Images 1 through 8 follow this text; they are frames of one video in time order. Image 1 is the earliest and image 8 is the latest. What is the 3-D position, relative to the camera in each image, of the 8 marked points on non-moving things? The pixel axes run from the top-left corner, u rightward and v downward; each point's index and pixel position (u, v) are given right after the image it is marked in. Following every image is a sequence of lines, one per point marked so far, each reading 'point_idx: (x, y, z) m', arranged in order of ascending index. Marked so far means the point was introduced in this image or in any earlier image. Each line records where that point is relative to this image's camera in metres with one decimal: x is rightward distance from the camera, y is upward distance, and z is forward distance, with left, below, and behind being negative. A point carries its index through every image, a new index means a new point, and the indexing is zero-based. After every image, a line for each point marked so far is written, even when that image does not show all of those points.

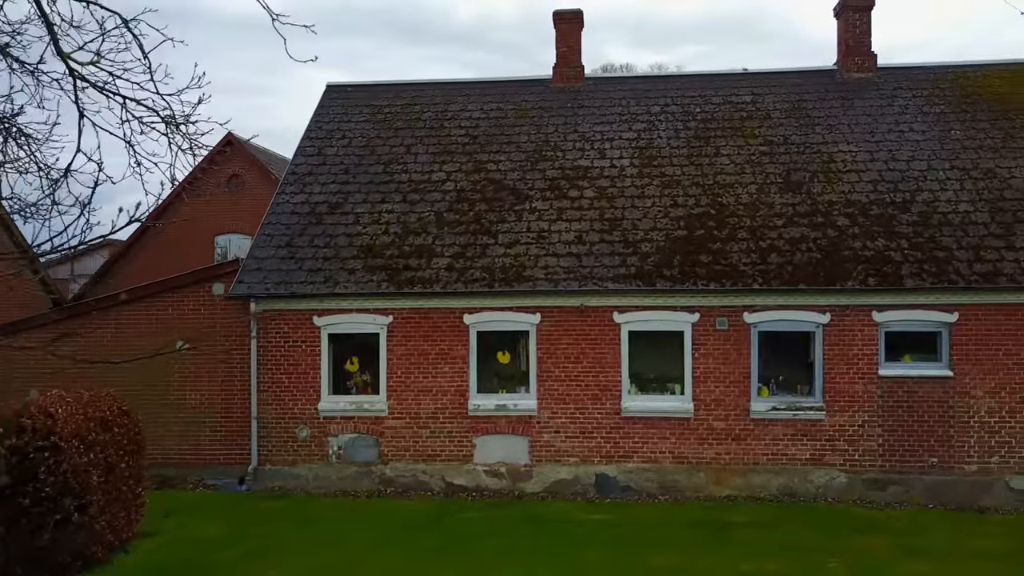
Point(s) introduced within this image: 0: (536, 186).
0: (+0.5, +1.9, +13.9) m
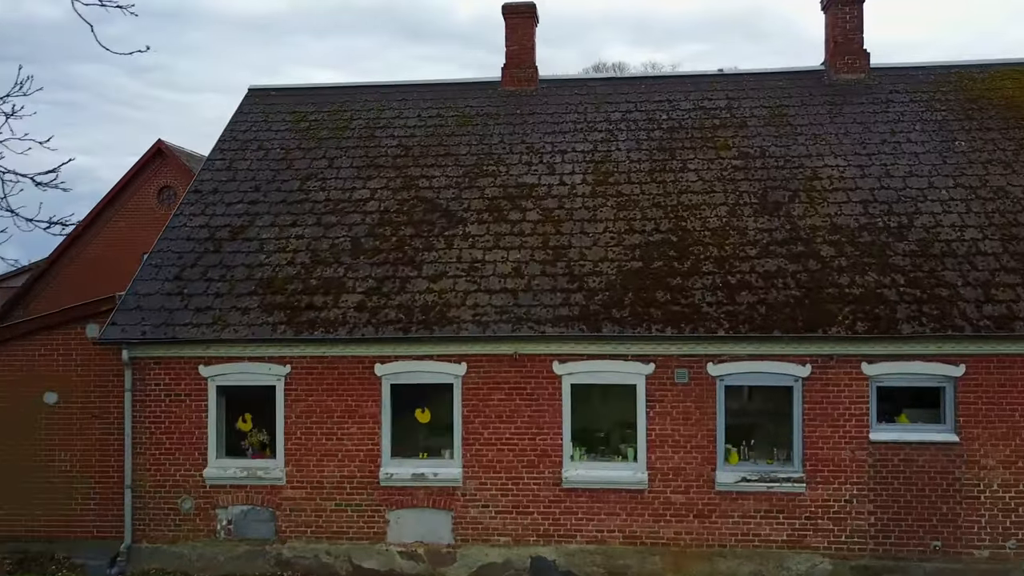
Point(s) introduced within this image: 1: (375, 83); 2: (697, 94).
0: (-0.6, +1.3, +12.0) m
1: (-2.8, +4.2, +15.1) m
2: (+3.5, +3.7, +13.9) m
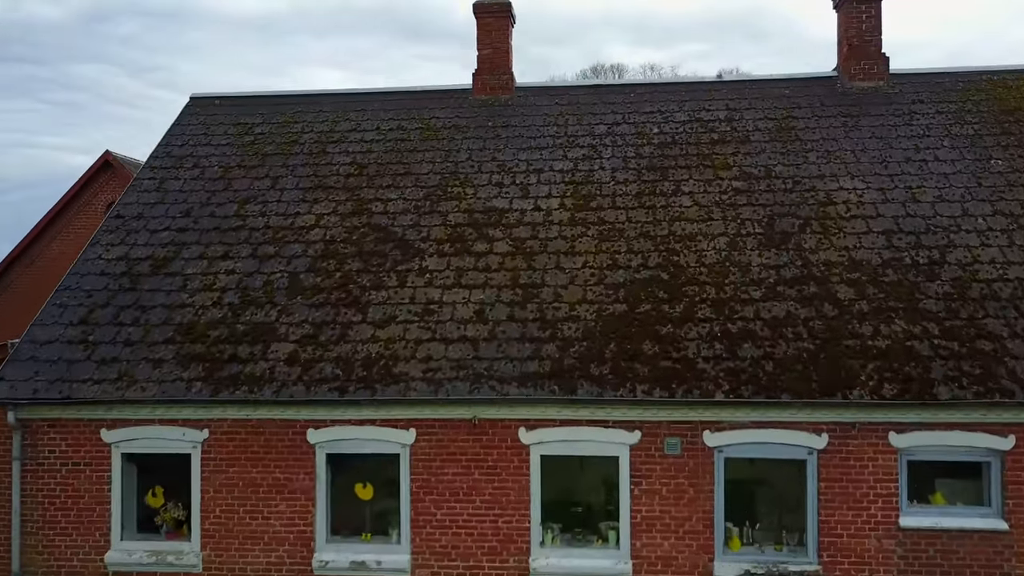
0: (-1.1, +0.7, +10.3) m
1: (-3.3, +3.6, +13.5) m
2: (+3.0, +3.1, +12.3) m
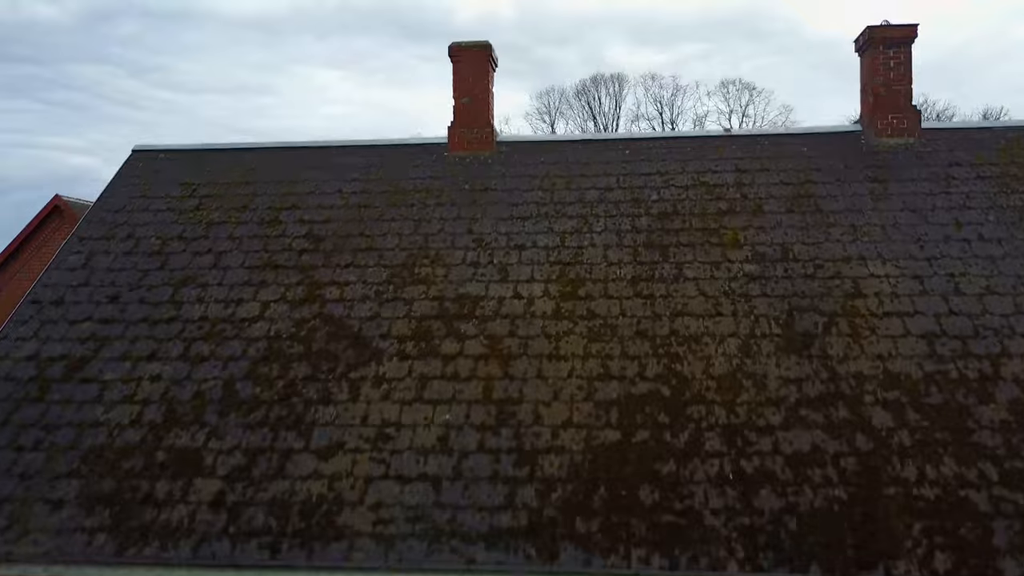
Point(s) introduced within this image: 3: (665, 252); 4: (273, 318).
0: (-1.4, -0.5, +8.9) m
1: (-3.6, +2.3, +12.0) m
2: (+2.7, +1.9, +10.8) m
3: (+2.0, +0.5, +9.4) m
4: (-3.0, -0.4, +9.2) m
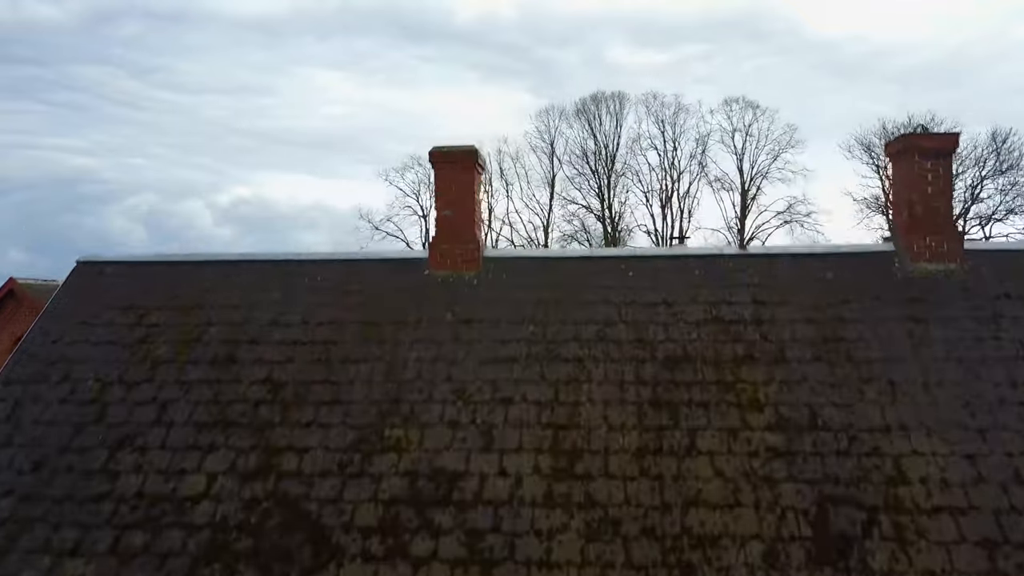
0: (-1.6, -2.4, +7.6) m
1: (-3.8, +0.5, +10.7) m
2: (+2.5, 0.0, +9.5) m
3: (+1.8, -1.4, +8.1) m
4: (-3.2, -2.3, +7.9) m
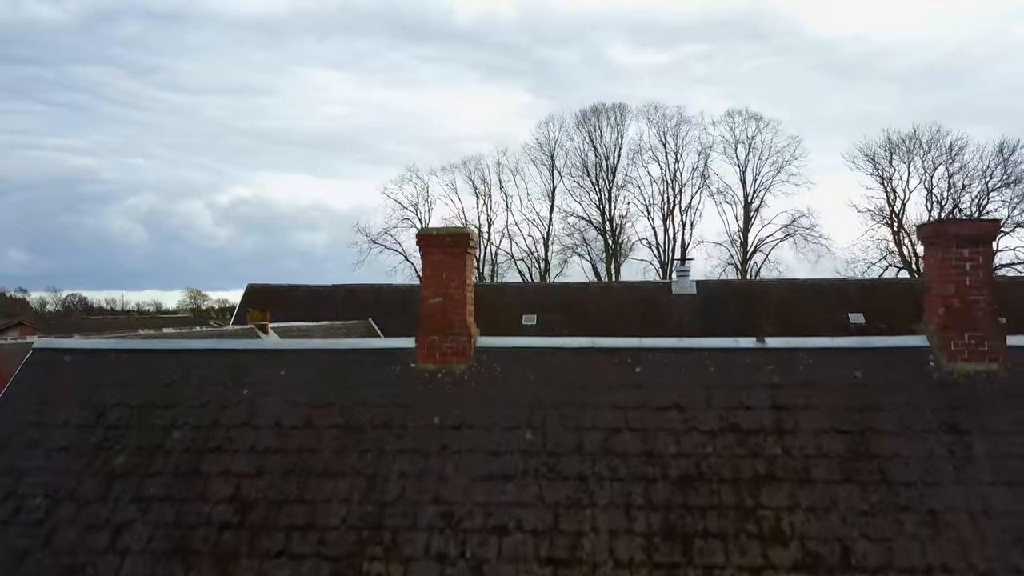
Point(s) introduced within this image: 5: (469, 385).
0: (-1.6, -3.6, +6.7) m
1: (-3.8, -0.7, +9.8) m
2: (+2.5, -1.2, +8.6) m
3: (+1.8, -2.6, +7.2) m
4: (-3.2, -3.5, +7.0) m
5: (-0.5, -1.2, +8.9) m
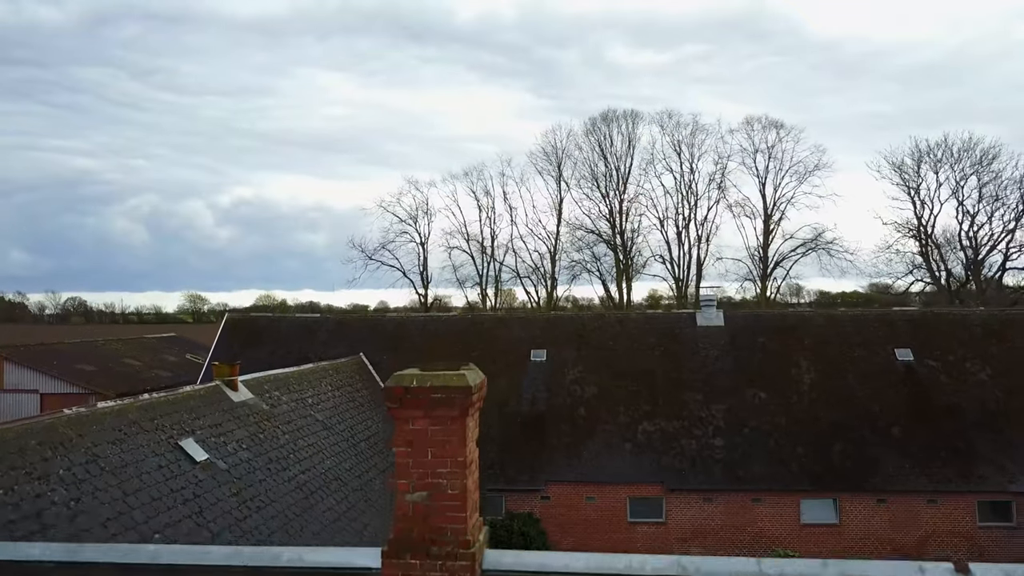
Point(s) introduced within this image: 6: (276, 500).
0: (-1.4, -5.0, +3.1) m
1: (-3.6, -2.2, +6.2) m
2: (+2.7, -2.6, +5.0) m
3: (+2.0, -4.0, +3.6) m
4: (-3.0, -4.9, +3.4) m
5: (-0.3, -2.6, +5.3) m
6: (-5.9, -5.3, +18.4) m
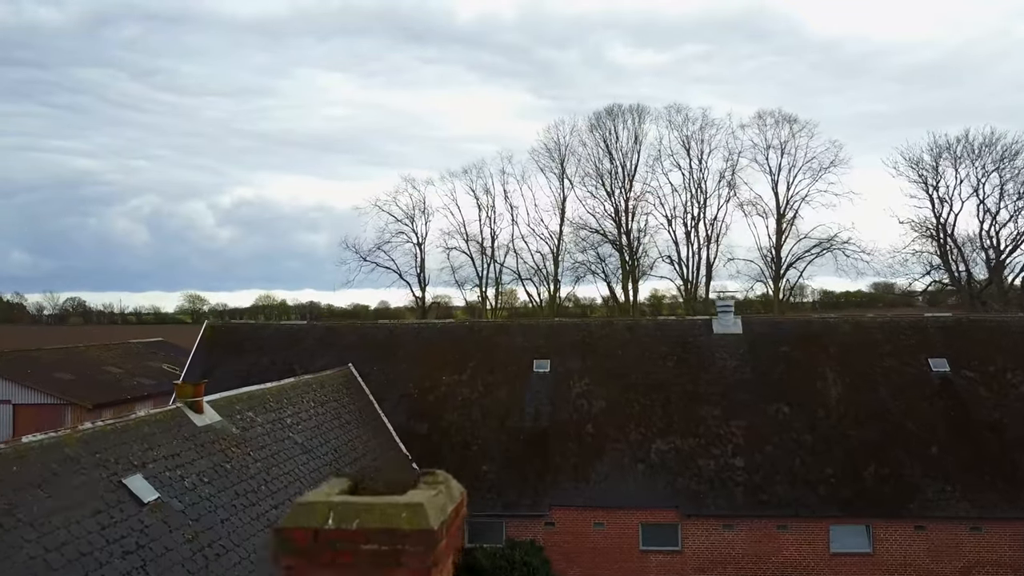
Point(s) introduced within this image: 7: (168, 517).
0: (-1.4, -5.3, +0.6) m
1: (-3.6, -2.4, +3.7) m
2: (+2.7, -2.9, +2.5) m
3: (+2.0, -4.3, +1.1) m
4: (-3.0, -5.1, +0.9) m
5: (-0.3, -2.9, +2.8) m
6: (-5.9, -5.6, +15.9) m
7: (-7.0, -4.7, +14.9) m
